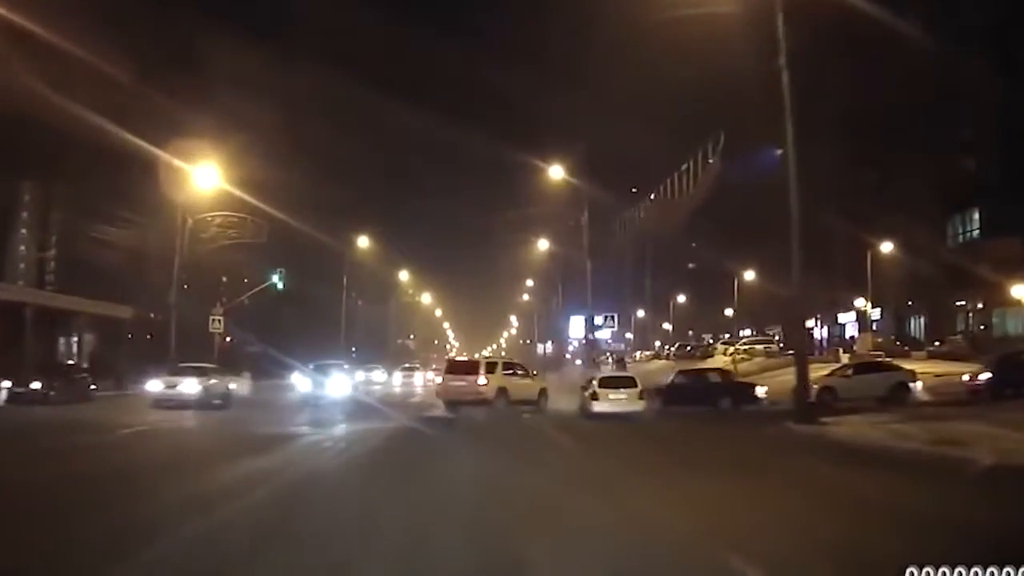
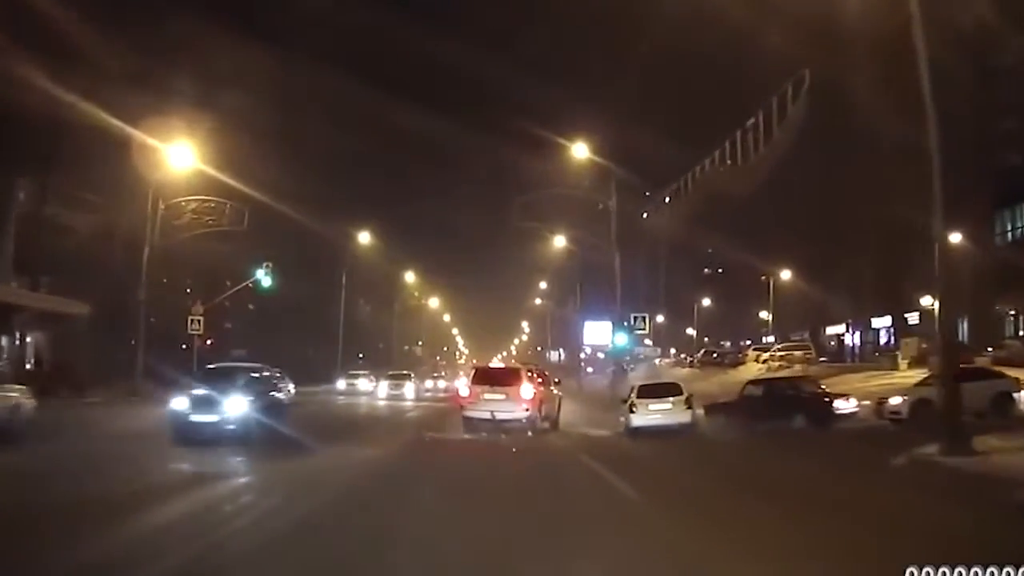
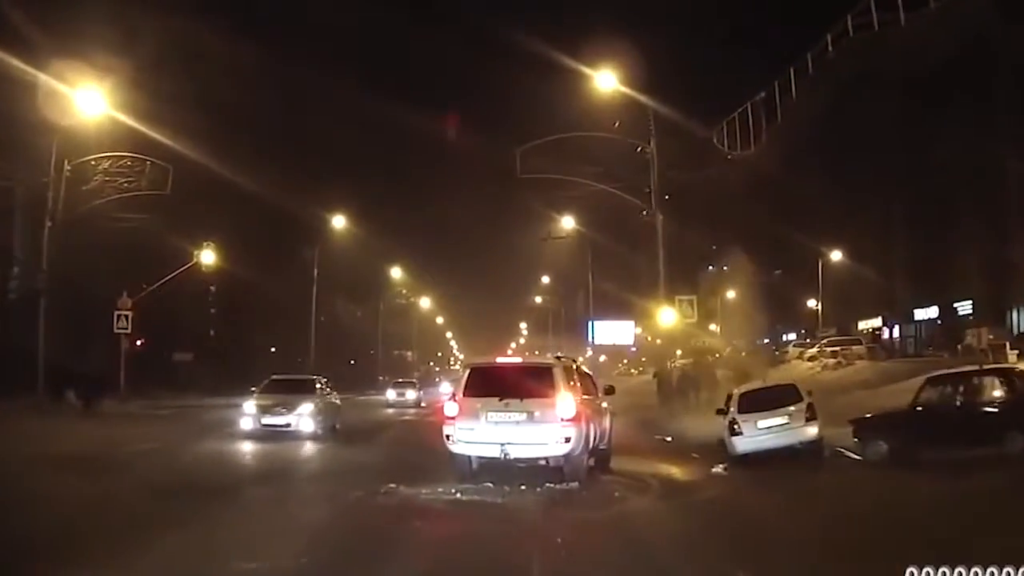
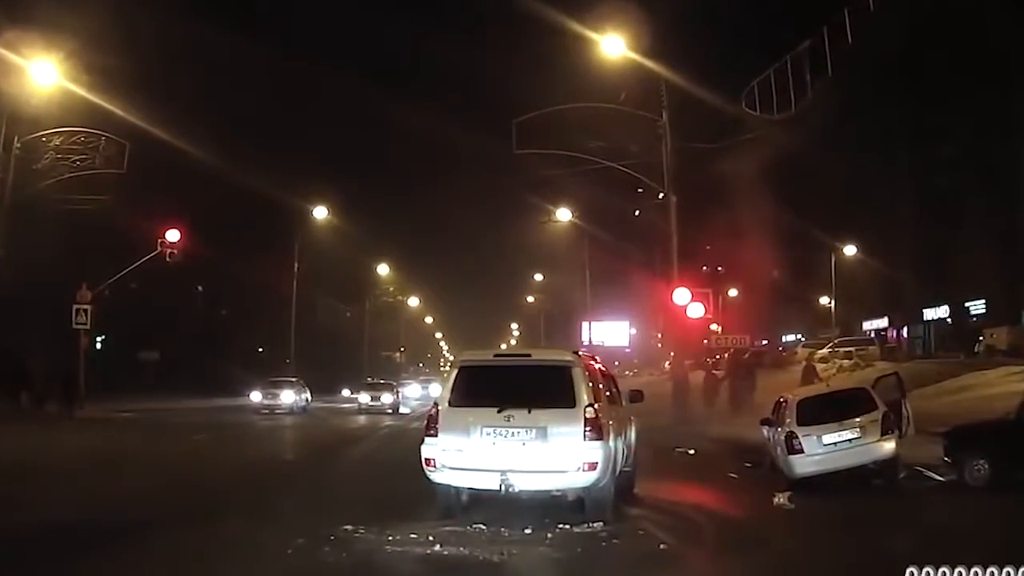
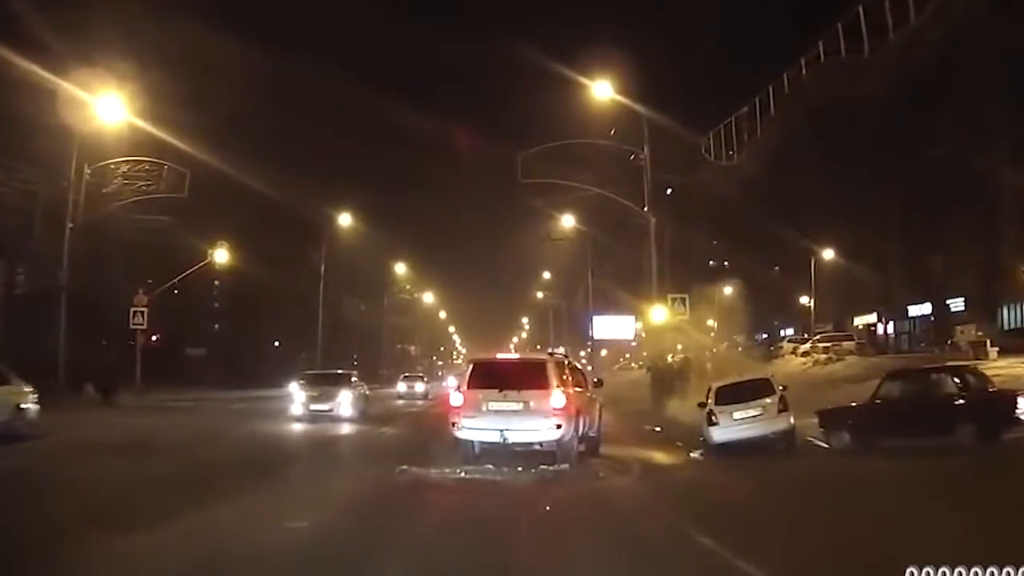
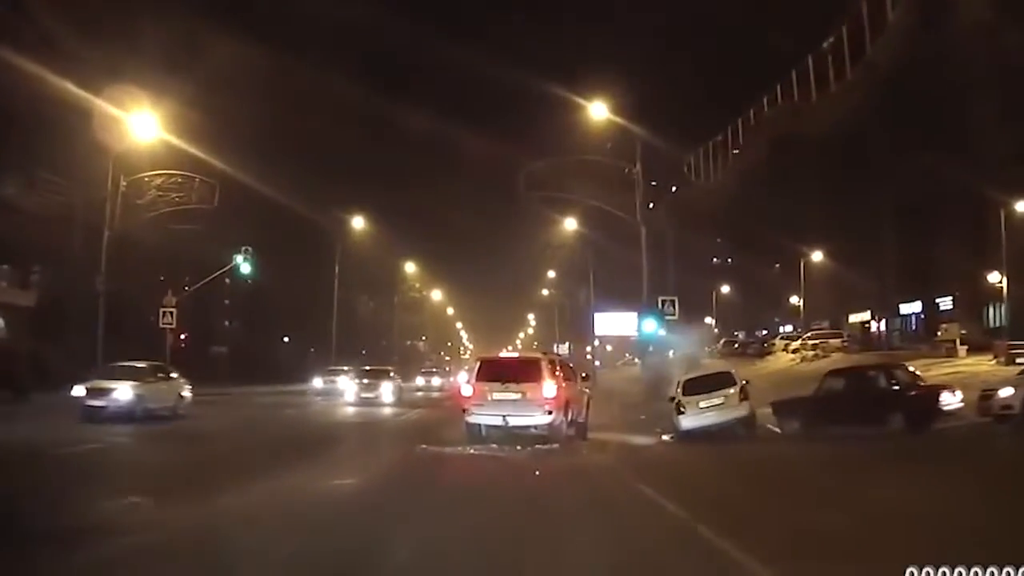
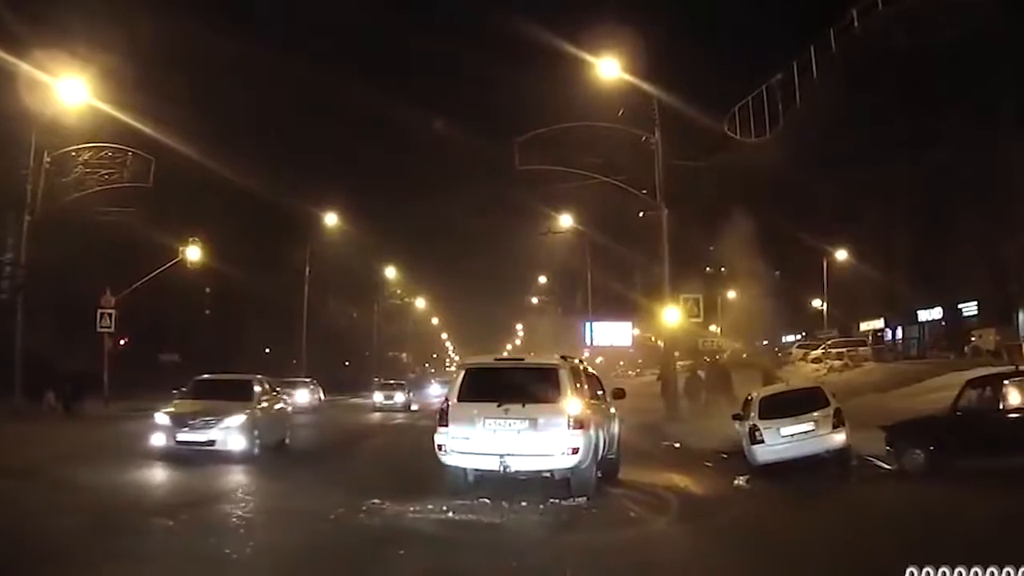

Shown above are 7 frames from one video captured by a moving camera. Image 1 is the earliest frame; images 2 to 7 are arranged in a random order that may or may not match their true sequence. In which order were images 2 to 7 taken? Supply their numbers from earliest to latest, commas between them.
2, 6, 5, 3, 7, 4
